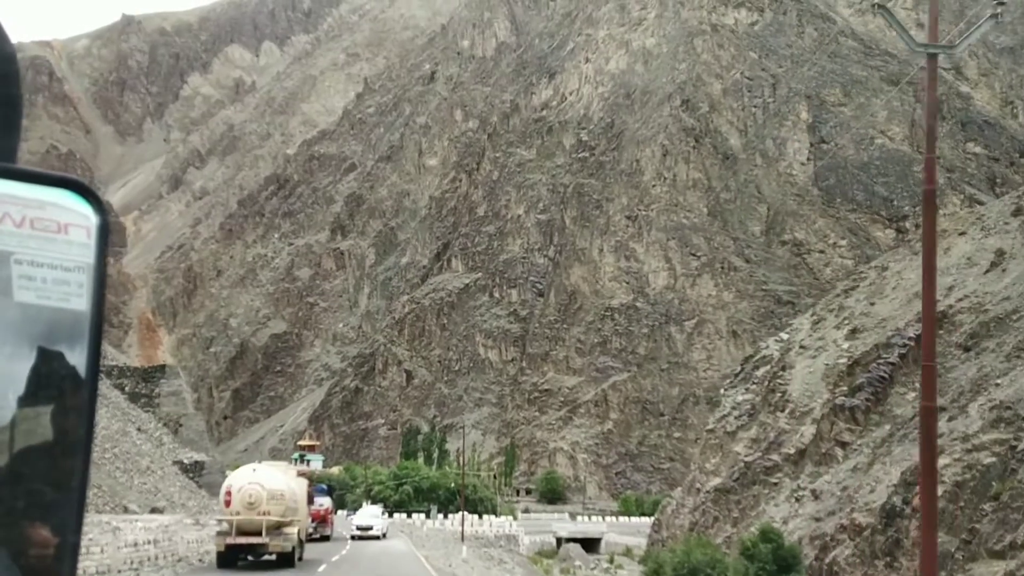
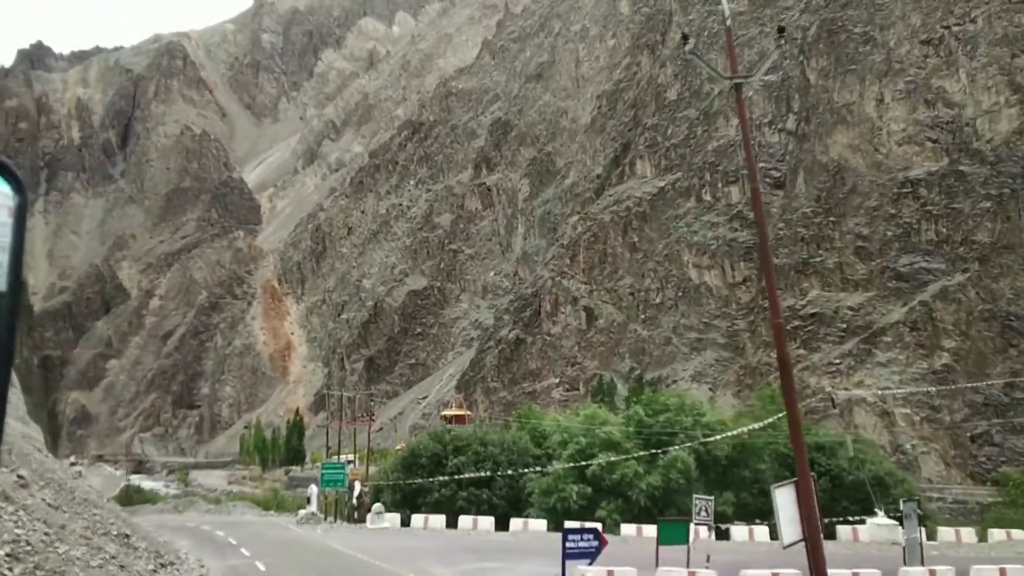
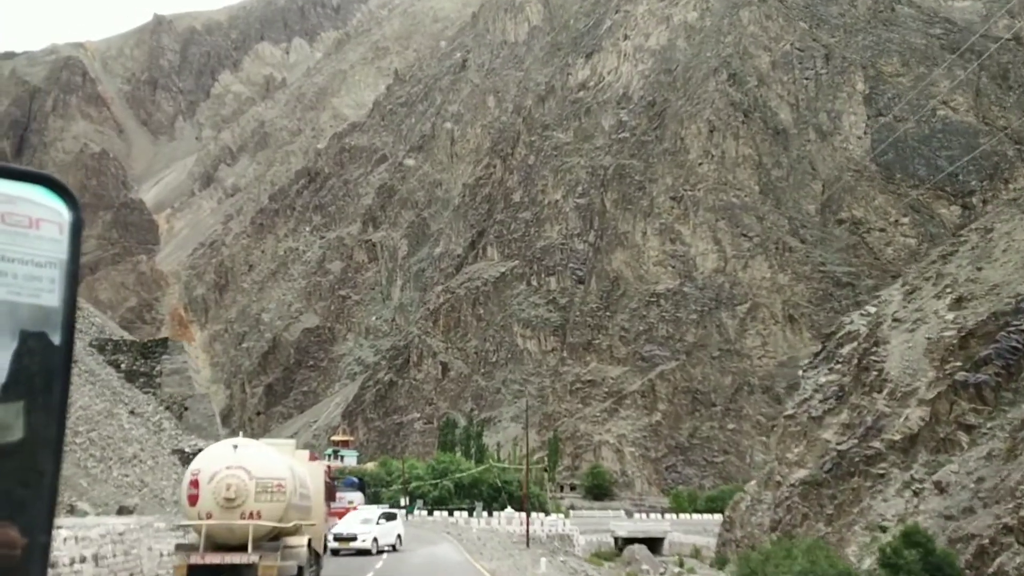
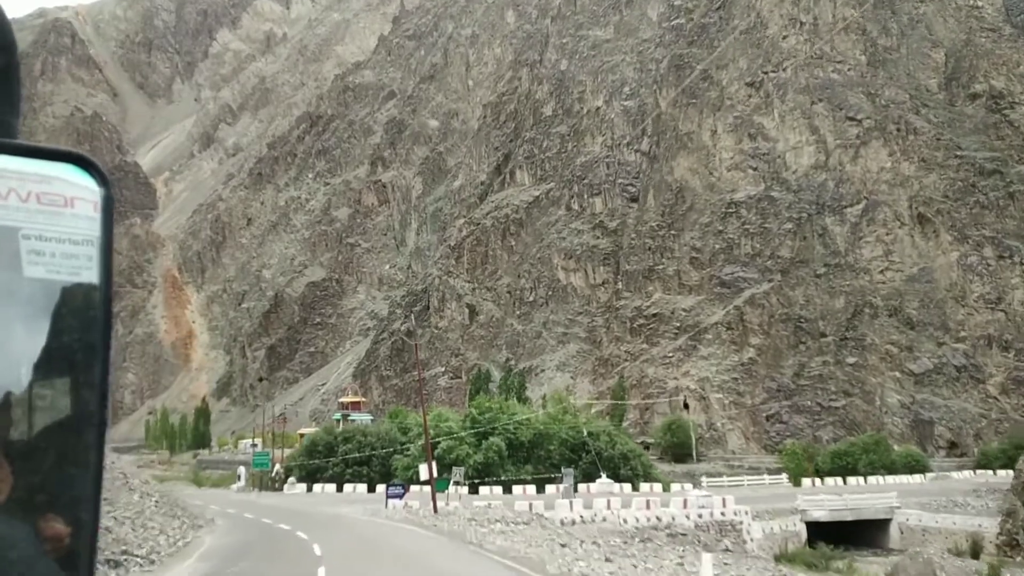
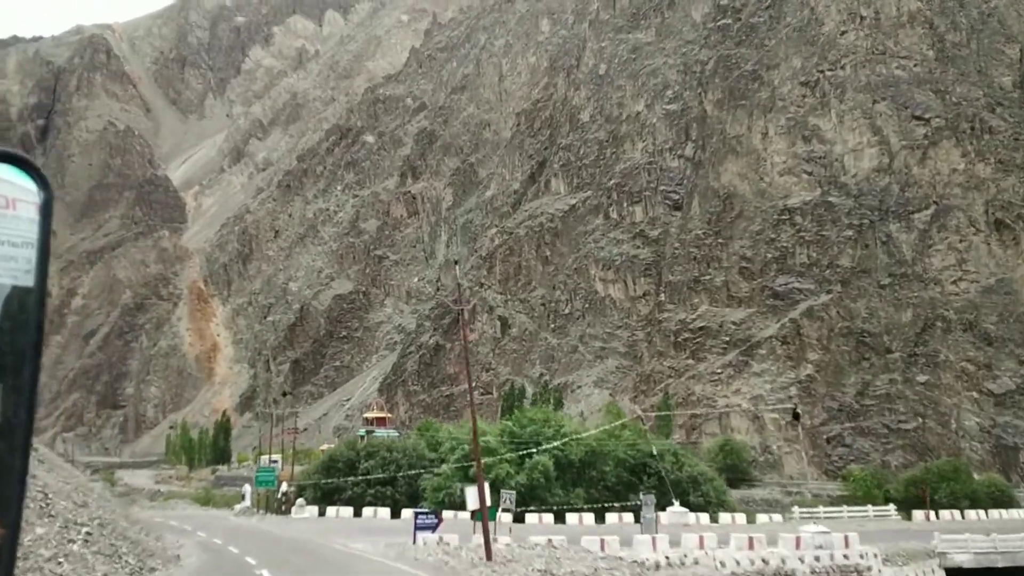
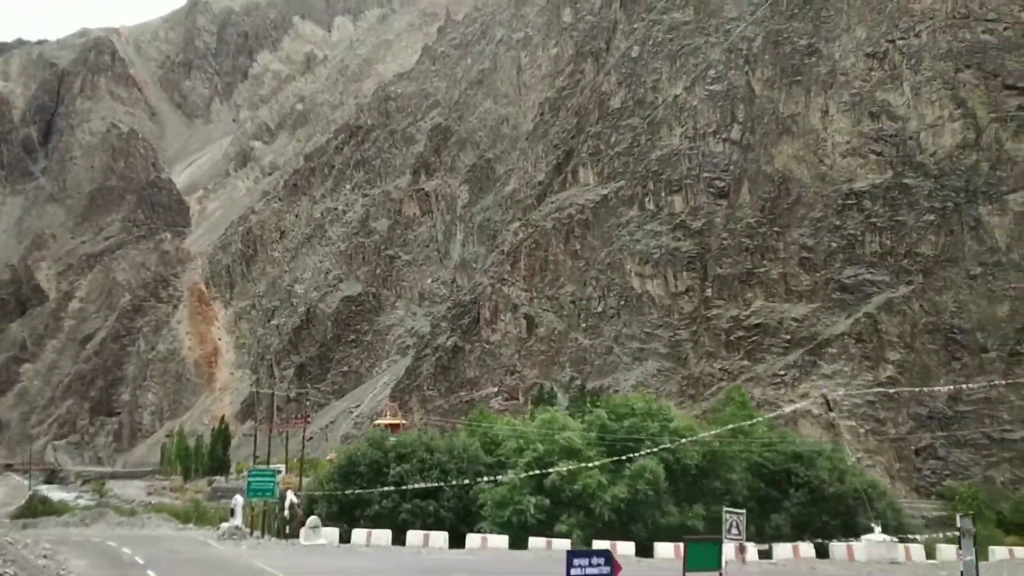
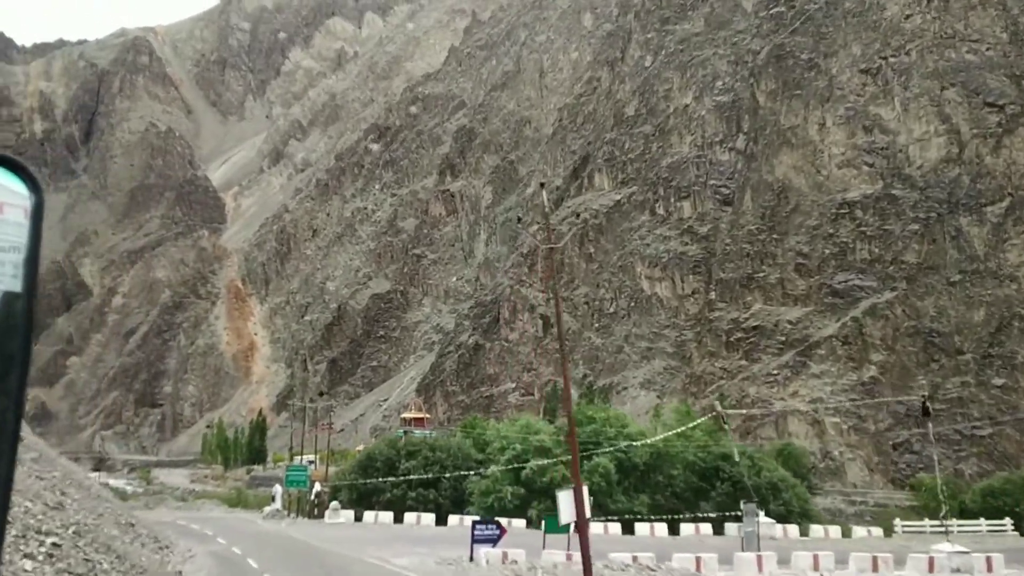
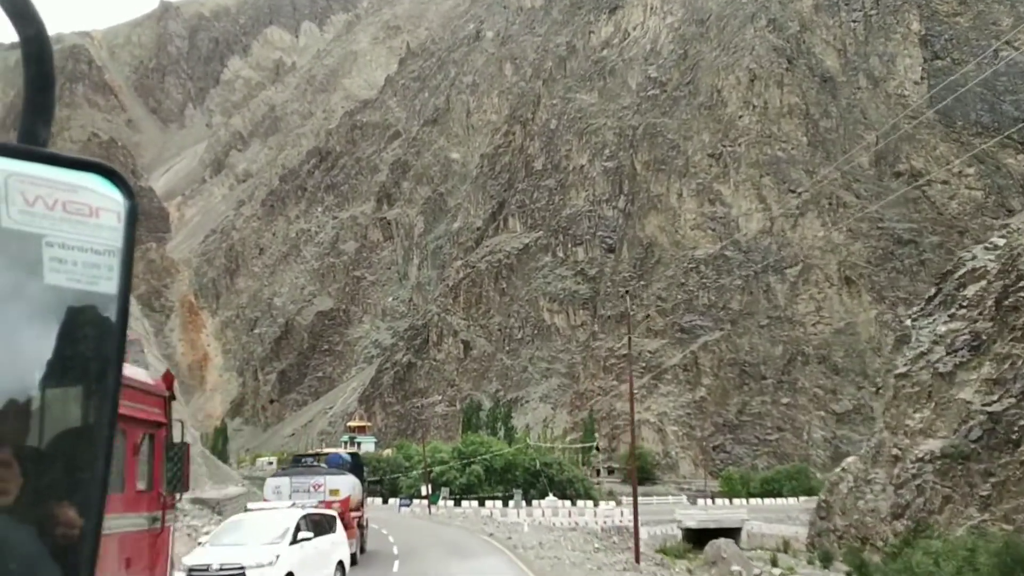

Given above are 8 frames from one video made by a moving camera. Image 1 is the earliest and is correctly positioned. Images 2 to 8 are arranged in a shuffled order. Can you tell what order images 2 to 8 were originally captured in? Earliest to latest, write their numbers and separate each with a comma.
3, 8, 4, 5, 7, 2, 6
